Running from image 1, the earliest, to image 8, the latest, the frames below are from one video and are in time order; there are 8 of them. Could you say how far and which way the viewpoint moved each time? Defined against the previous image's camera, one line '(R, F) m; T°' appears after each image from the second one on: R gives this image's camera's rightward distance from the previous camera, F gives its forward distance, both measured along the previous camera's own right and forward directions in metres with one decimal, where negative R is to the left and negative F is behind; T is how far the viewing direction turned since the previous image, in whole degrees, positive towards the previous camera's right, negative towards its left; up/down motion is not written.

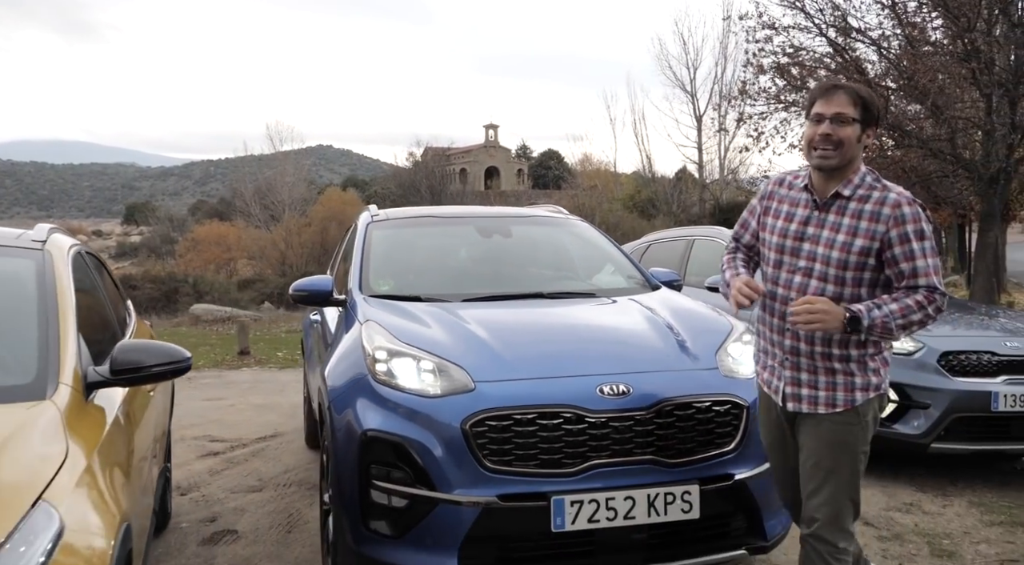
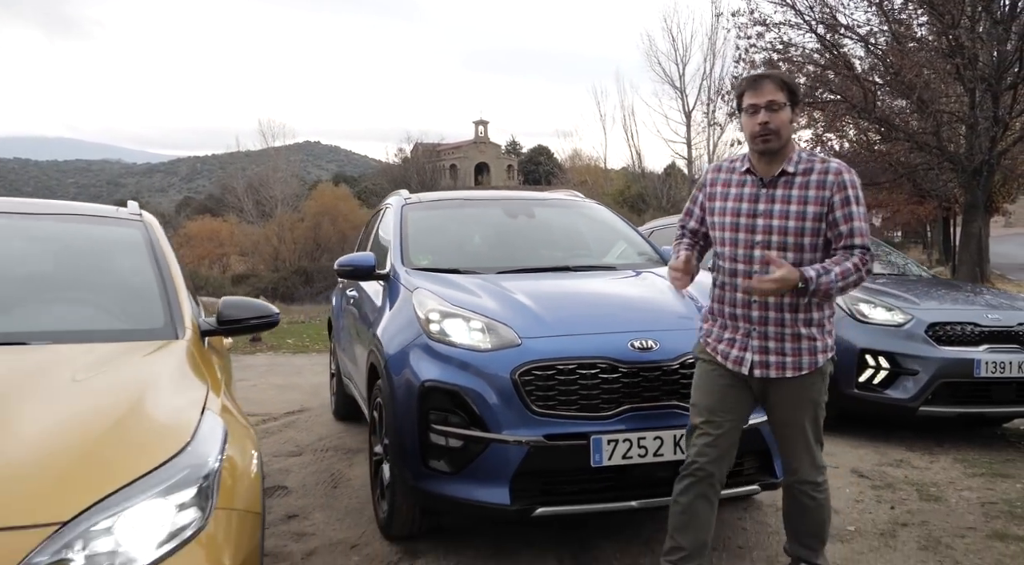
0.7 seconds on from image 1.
(-0.2, -0.3) m; +1°
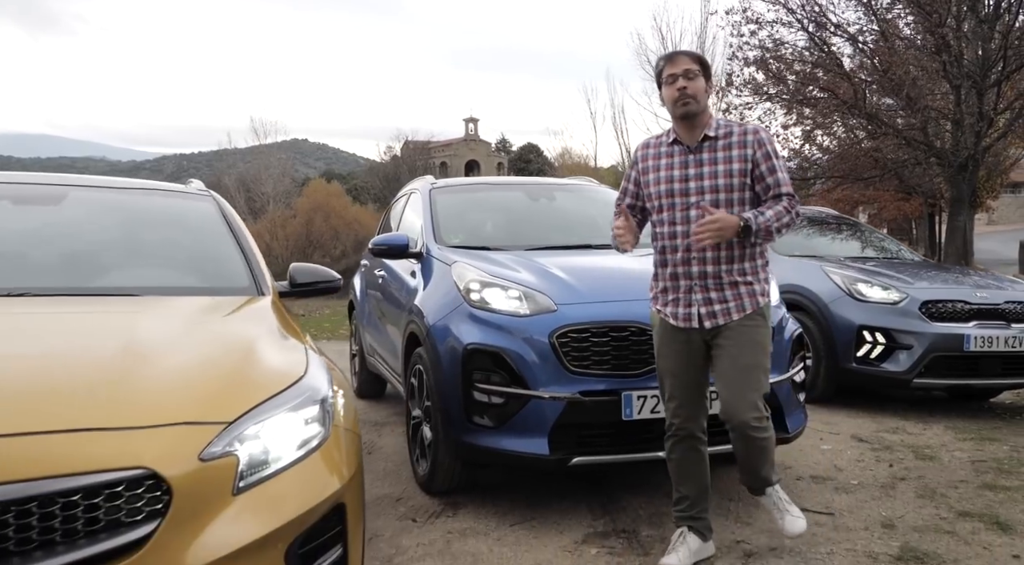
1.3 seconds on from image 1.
(-0.2, -0.3) m; +1°
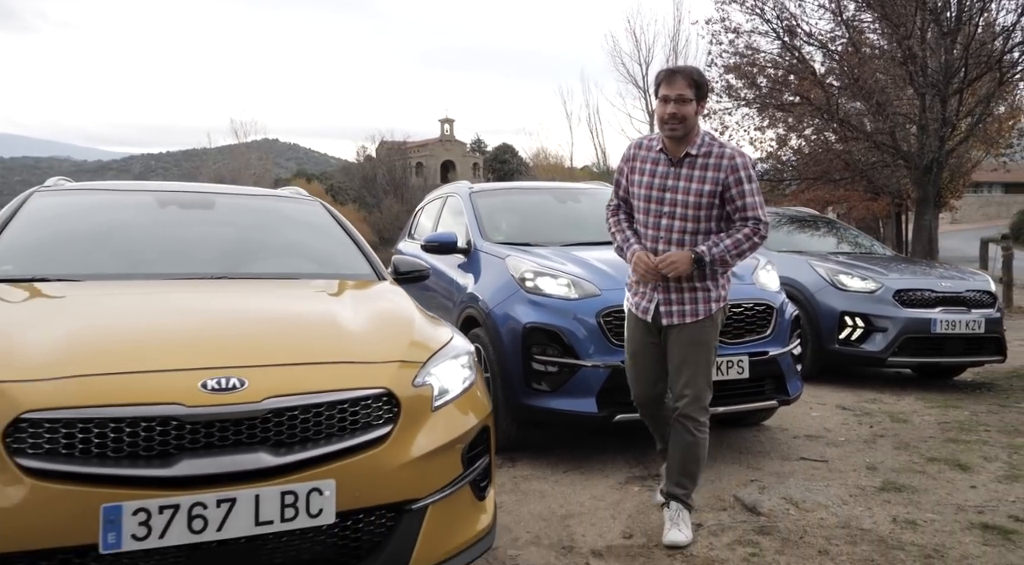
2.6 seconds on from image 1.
(-0.4, -0.6) m; +2°
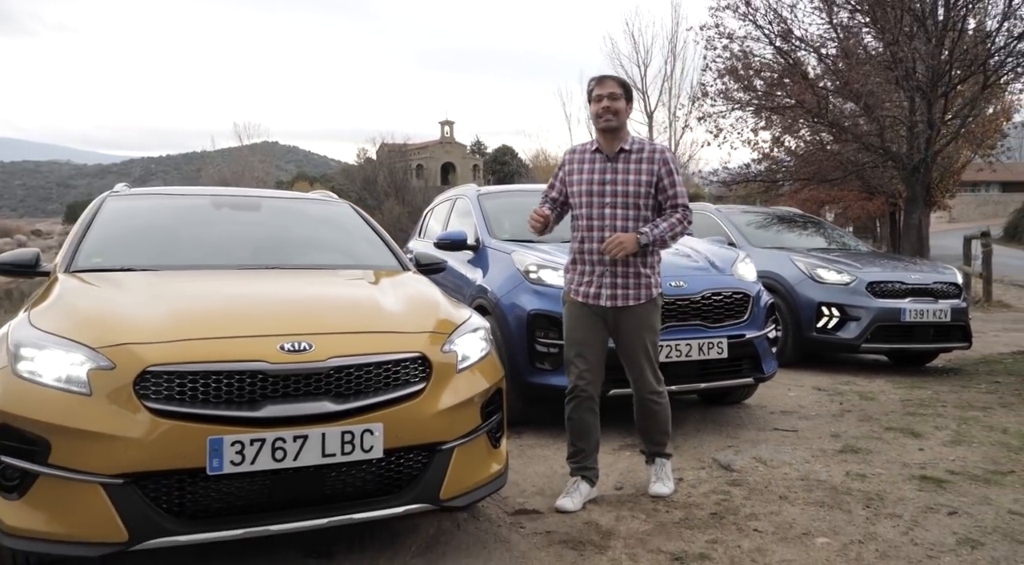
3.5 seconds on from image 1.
(0.0, -0.5) m; 0°
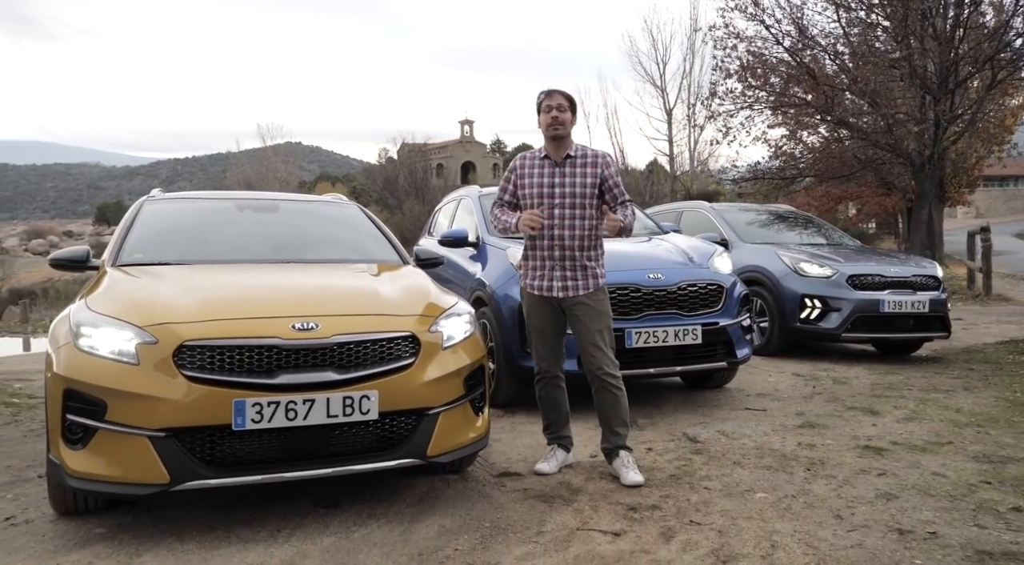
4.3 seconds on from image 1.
(+0.2, -0.4) m; -2°
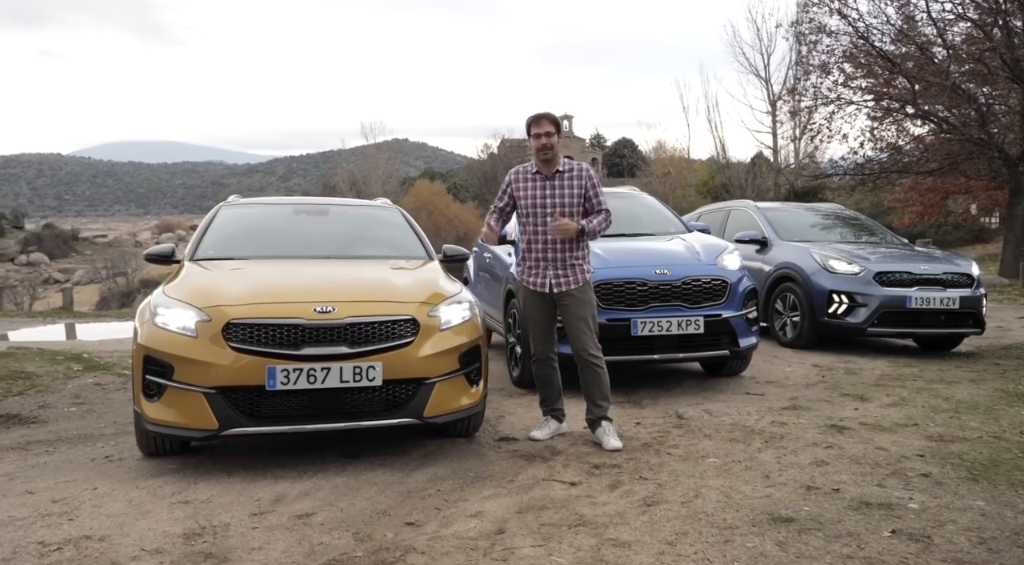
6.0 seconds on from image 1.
(+0.6, -0.6) m; -7°
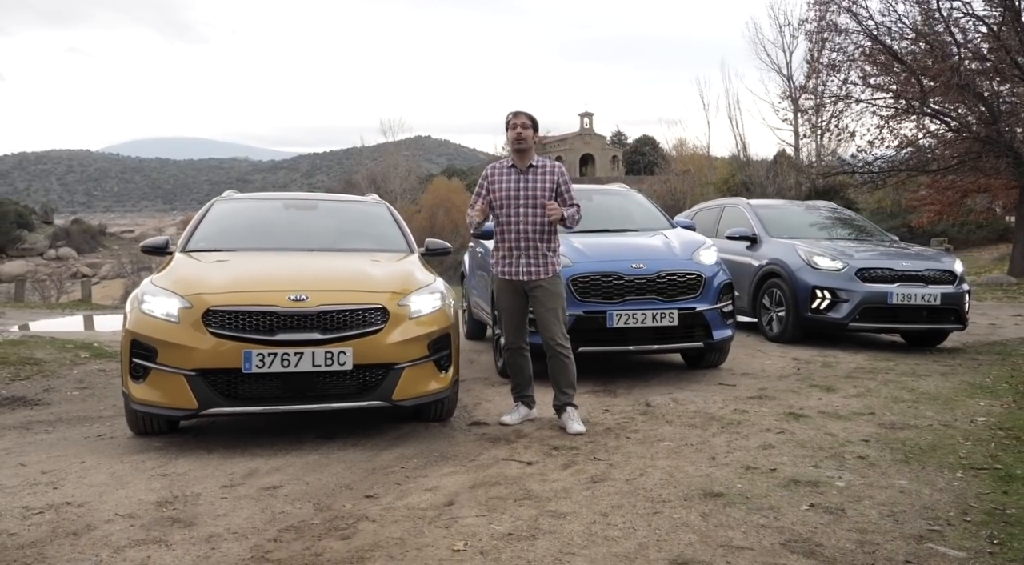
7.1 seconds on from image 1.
(+0.3, -0.2) m; -1°
